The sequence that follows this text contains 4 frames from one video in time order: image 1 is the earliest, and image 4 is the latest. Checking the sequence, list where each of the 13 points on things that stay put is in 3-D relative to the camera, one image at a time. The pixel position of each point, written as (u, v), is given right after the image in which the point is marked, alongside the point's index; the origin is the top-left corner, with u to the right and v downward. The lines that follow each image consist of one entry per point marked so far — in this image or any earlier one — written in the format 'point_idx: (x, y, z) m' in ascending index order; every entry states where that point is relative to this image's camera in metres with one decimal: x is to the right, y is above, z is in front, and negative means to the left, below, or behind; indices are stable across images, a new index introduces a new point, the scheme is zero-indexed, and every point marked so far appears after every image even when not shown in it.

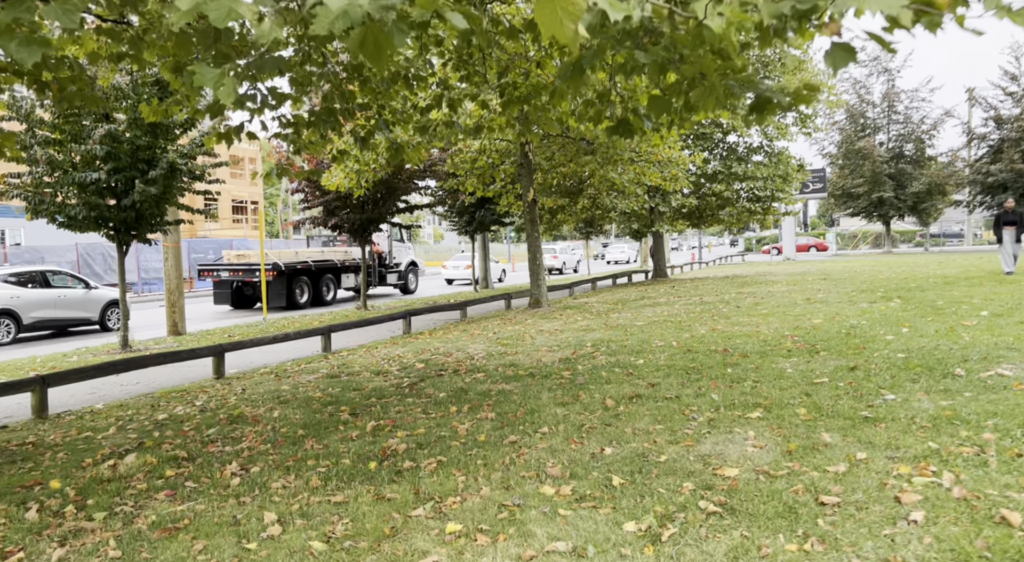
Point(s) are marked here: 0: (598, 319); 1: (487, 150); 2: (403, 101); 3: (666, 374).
0: (+1.5, -0.7, +14.0) m
1: (-0.6, +3.2, +19.0) m
2: (-1.4, +2.2, +9.9) m
3: (+1.3, -0.9, +6.9) m
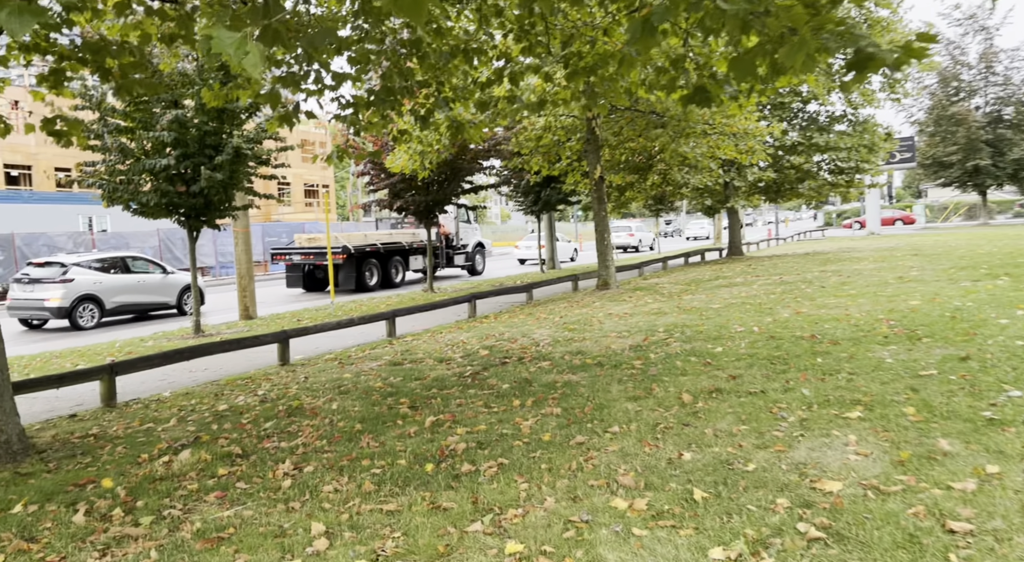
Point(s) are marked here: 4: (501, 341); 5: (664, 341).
0: (+2.7, -0.4, +13.4) m
1: (+1.0, +3.6, +18.5) m
2: (-0.6, +2.4, +9.5) m
3: (+1.9, -0.7, +6.4) m
4: (-0.2, -0.8, +9.9) m
5: (+1.7, -0.7, +8.7) m
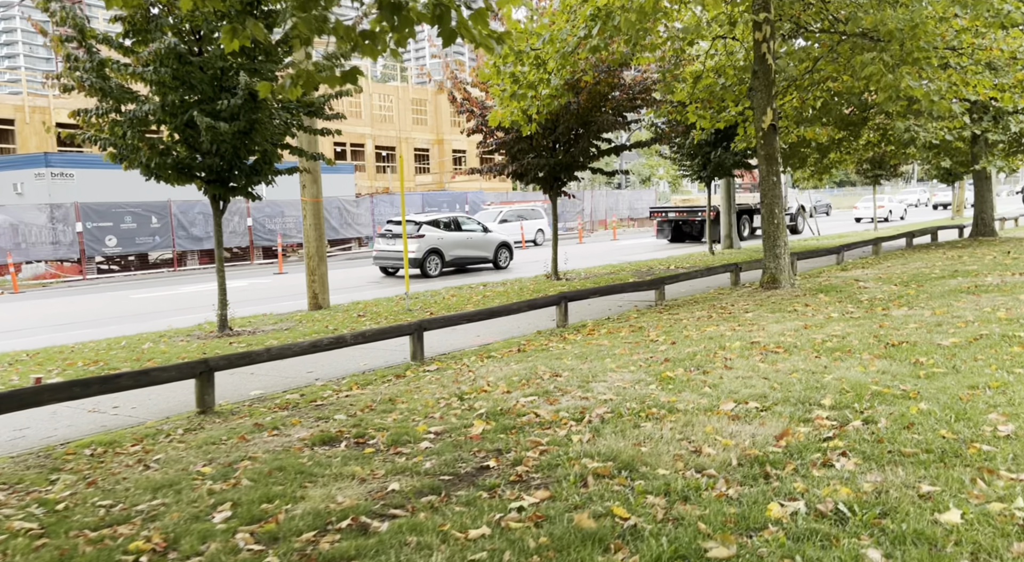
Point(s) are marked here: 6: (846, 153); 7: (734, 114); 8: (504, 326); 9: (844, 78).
0: (+3.7, -0.4, +8.4) m
1: (+3.4, +3.8, +13.6) m
2: (-0.3, +2.3, +5.3) m
3: (+1.2, -1.0, +1.8) m
4: (+0.1, -0.9, +5.7) m
5: (+1.6, -0.9, +4.1) m
6: (+8.2, +3.2, +19.7) m
7: (+4.4, +3.4, +16.0) m
8: (-0.1, -0.6, +10.2) m
9: (+5.9, +3.7, +14.3) m
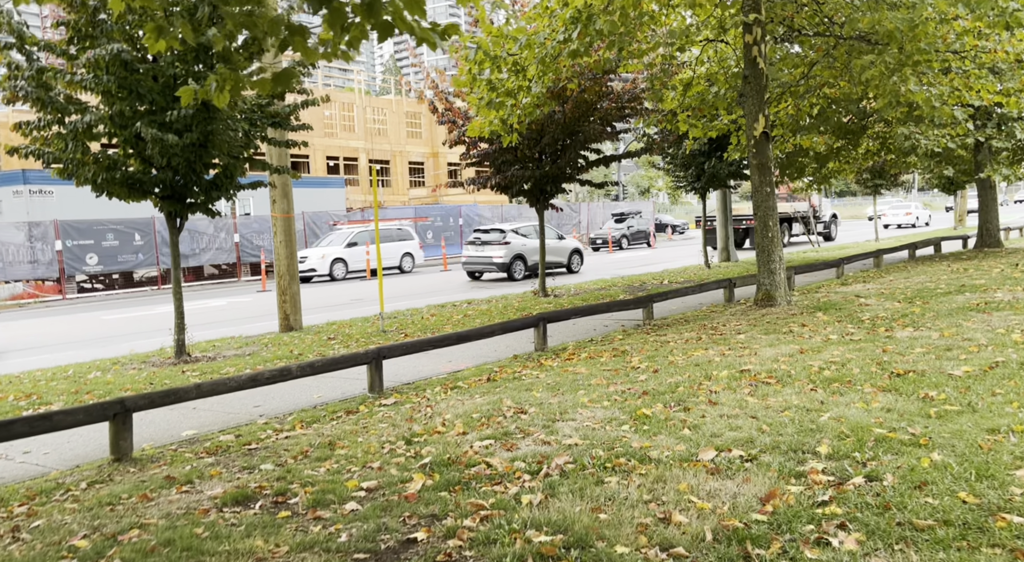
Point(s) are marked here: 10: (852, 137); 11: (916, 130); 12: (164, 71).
0: (+3.4, -0.6, +7.6) m
1: (+3.1, +3.5, +12.9) m
2: (-0.7, +2.1, +4.6) m
3: (+0.9, -1.1, +1.0) m
4: (-0.2, -1.1, +4.9) m
5: (+1.3, -1.0, +3.3) m
6: (+7.9, +2.8, +19.0) m
7: (+4.1, +3.1, +15.3) m
8: (-0.4, -0.8, +9.5) m
9: (+5.6, +3.4, +13.6) m
10: (+7.1, +3.1, +16.8) m
11: (+7.5, +2.8, +14.8) m
12: (-4.2, +2.5, +9.5) m
